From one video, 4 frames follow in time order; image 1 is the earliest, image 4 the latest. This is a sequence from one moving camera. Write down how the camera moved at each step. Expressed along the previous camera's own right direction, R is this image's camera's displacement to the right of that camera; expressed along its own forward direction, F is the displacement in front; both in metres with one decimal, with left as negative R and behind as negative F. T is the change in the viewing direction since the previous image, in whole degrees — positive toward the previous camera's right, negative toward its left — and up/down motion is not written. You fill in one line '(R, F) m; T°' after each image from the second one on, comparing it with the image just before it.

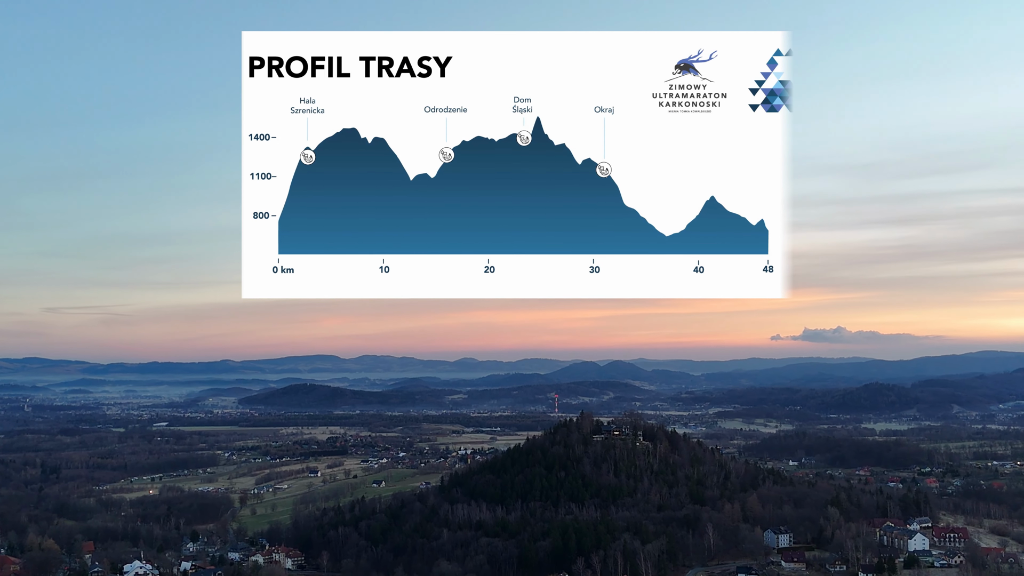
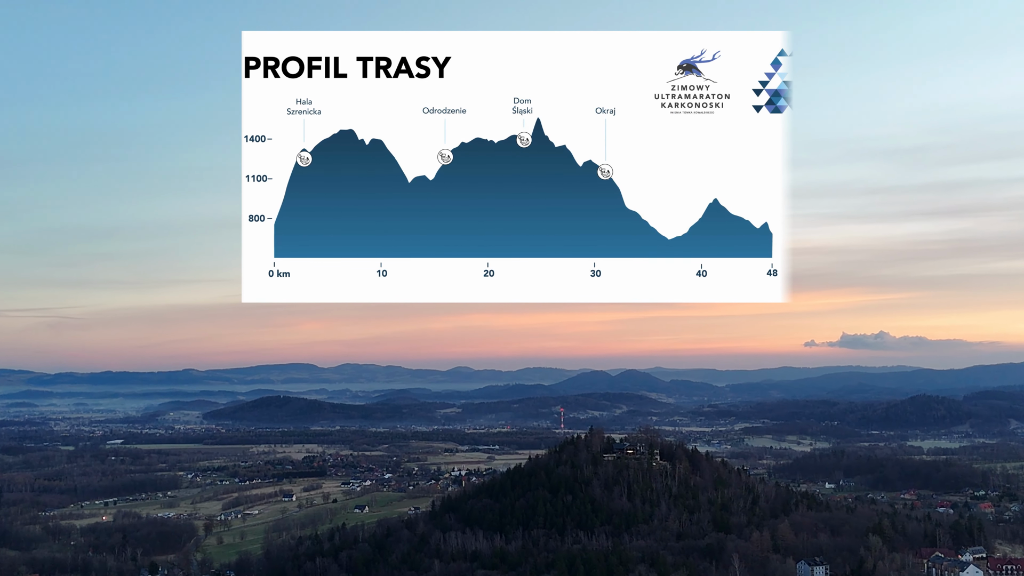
(0.0, +10.4) m; 0°
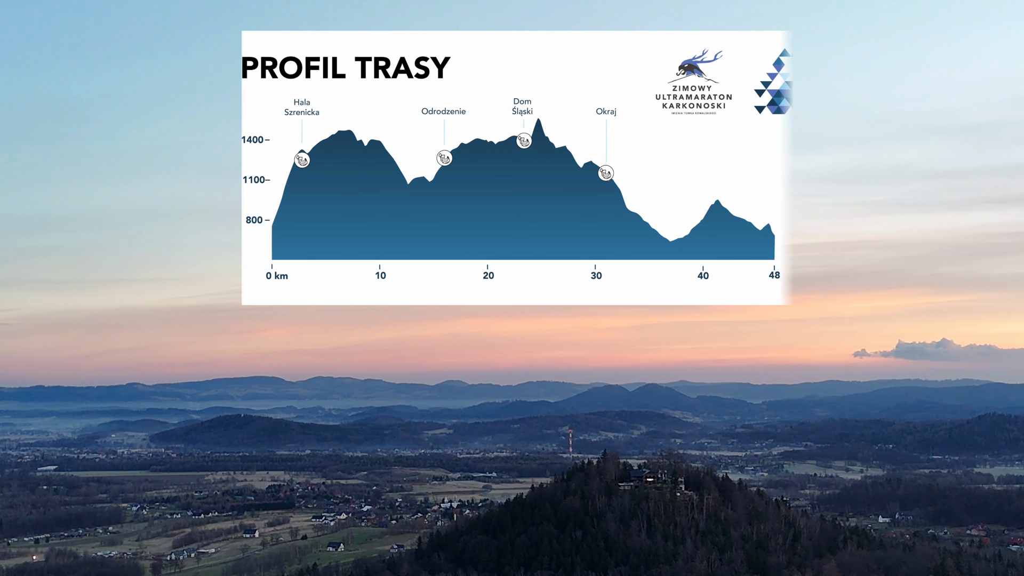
(0.0, +11.7) m; 0°
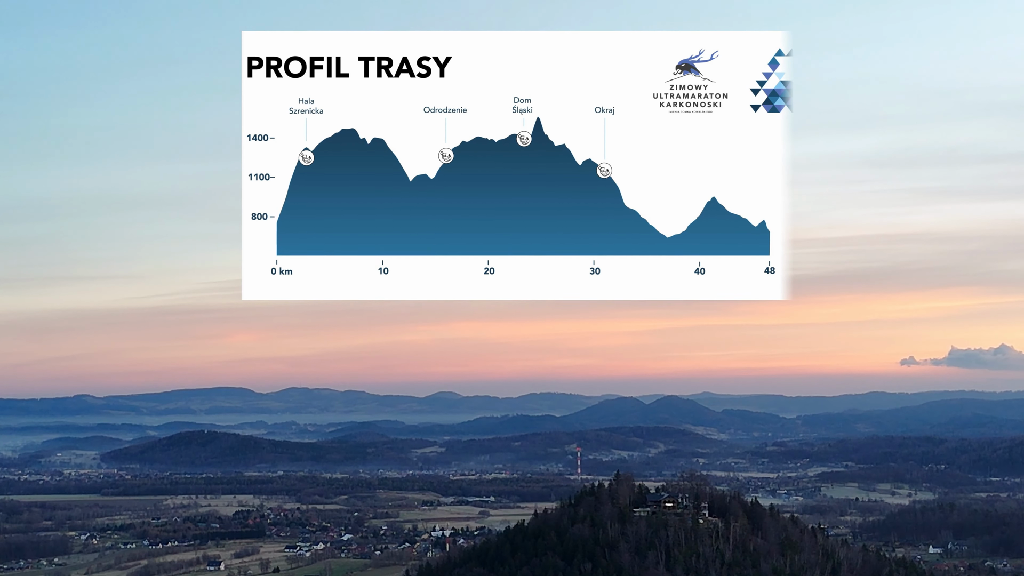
(0.0, +8.2) m; 0°
